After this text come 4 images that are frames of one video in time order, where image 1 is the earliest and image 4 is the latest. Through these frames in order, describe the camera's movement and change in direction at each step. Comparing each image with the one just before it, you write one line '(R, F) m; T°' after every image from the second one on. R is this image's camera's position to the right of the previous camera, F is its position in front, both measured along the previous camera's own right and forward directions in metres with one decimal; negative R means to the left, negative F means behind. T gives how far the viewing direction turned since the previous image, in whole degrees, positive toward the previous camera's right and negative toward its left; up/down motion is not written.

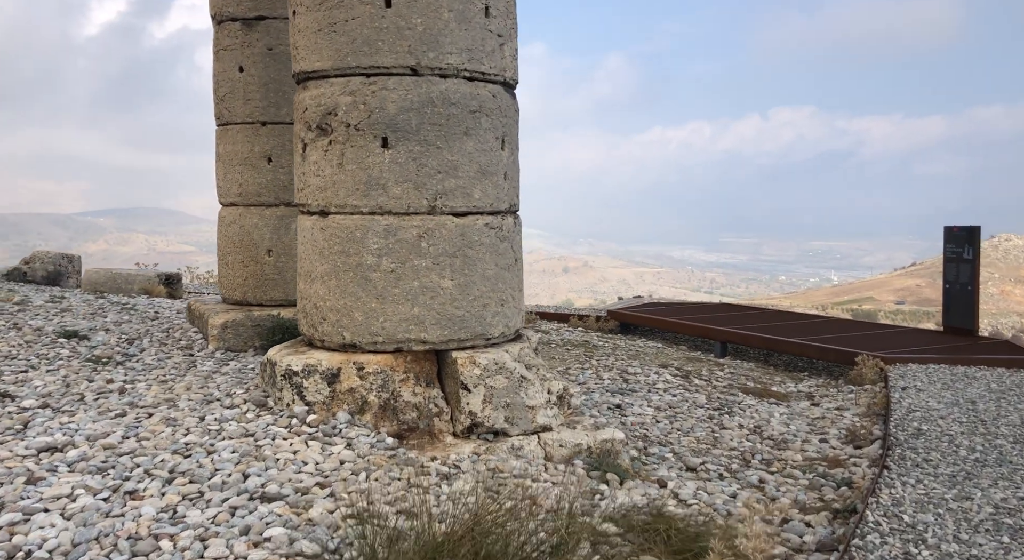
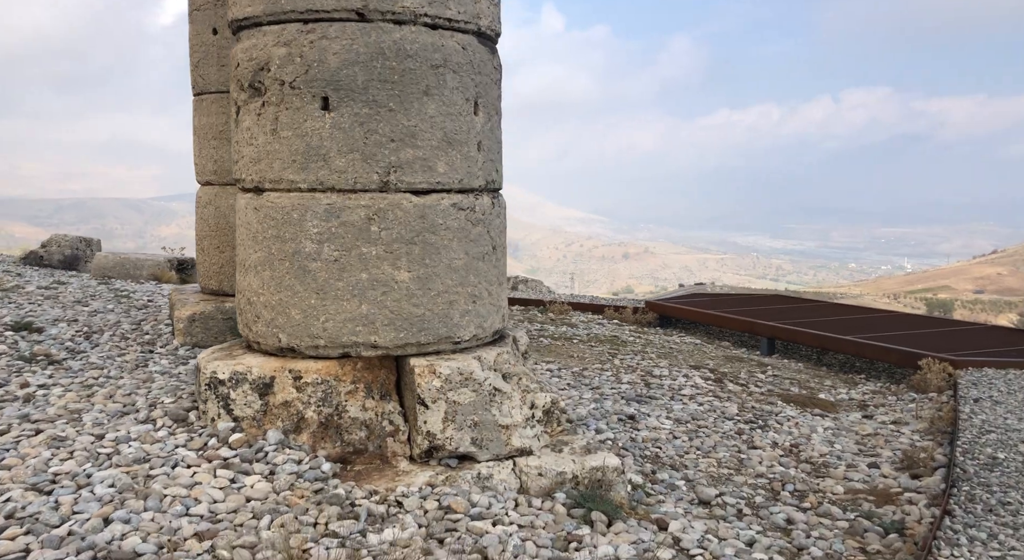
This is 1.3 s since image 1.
(+0.5, +0.9) m; -4°
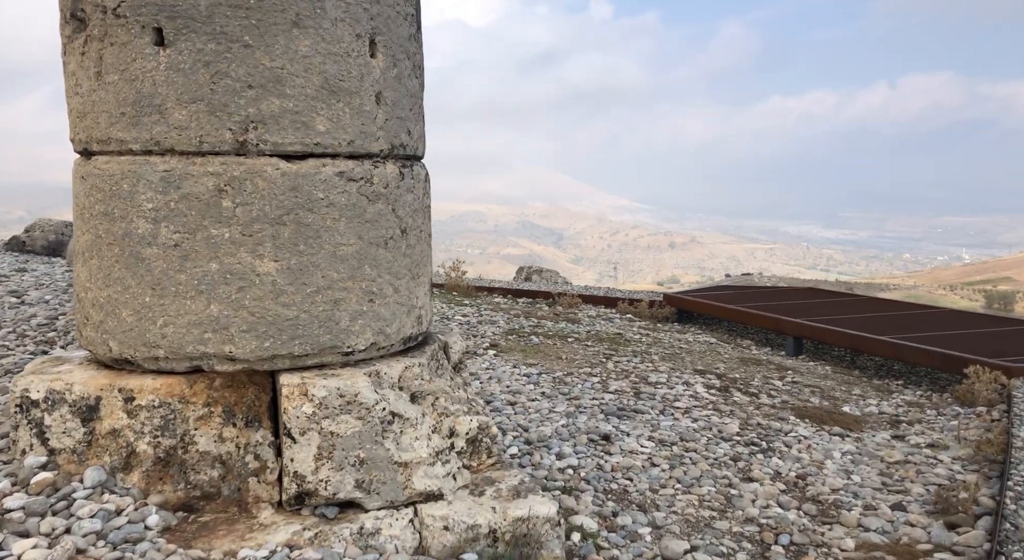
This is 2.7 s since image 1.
(+0.6, +1.0) m; -3°
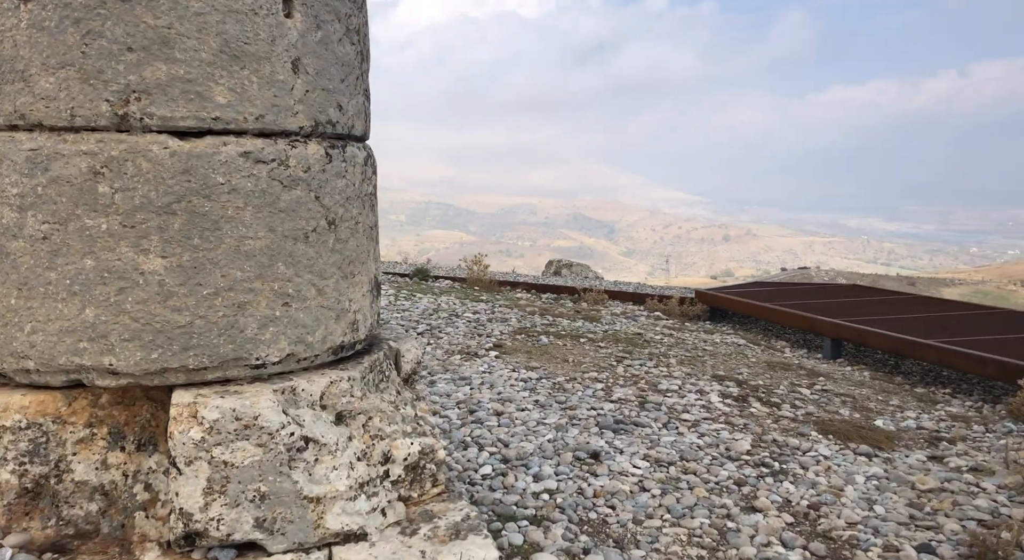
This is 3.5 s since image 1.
(+0.4, +0.6) m; -3°
